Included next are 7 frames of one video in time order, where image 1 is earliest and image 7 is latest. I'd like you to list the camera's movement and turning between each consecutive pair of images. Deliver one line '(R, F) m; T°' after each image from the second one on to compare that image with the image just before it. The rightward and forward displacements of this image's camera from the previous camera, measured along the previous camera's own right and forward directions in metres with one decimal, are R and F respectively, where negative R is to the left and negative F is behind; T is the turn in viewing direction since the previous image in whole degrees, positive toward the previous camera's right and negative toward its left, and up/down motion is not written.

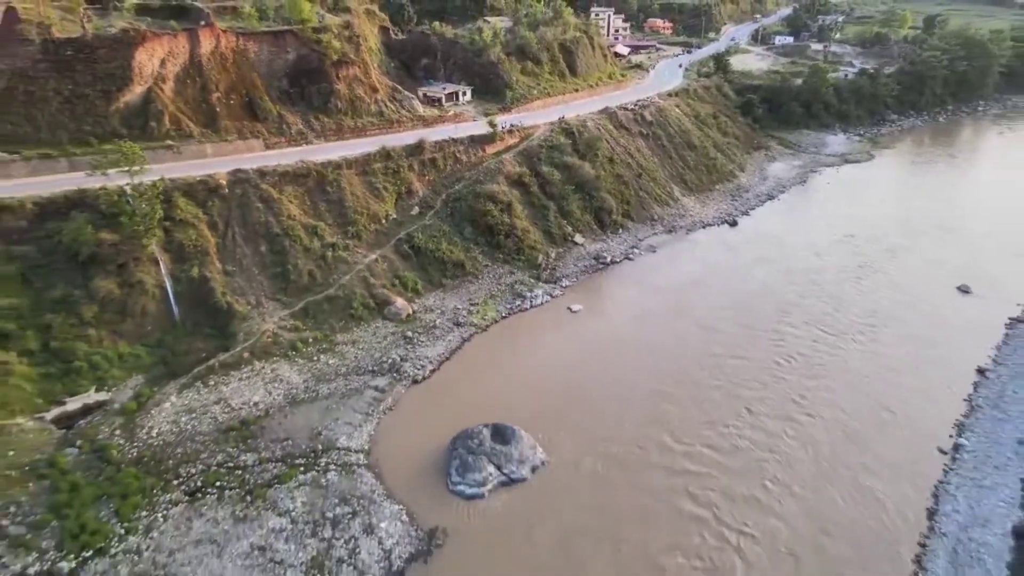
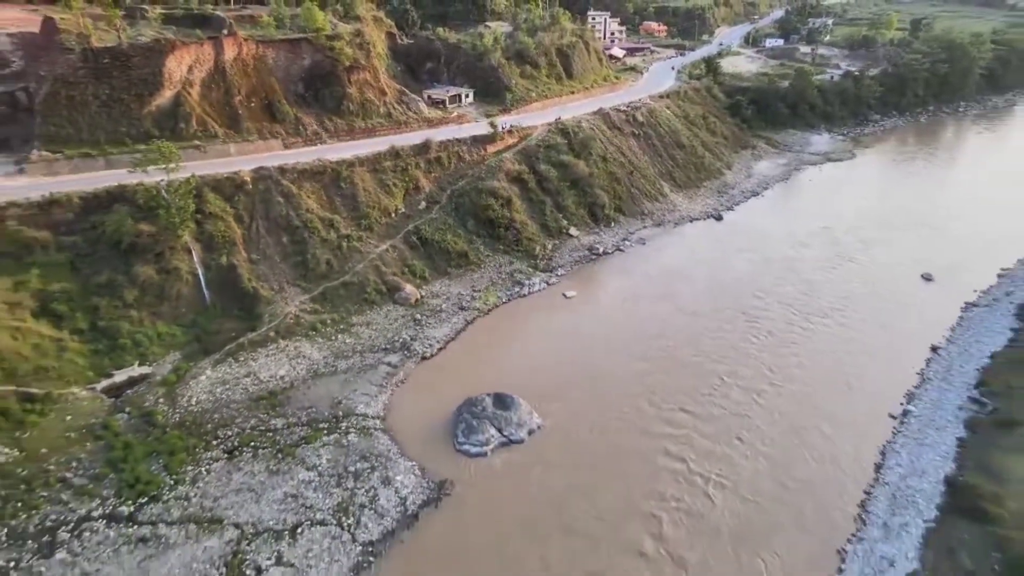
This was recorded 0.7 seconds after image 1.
(0.0, -1.6) m; 0°
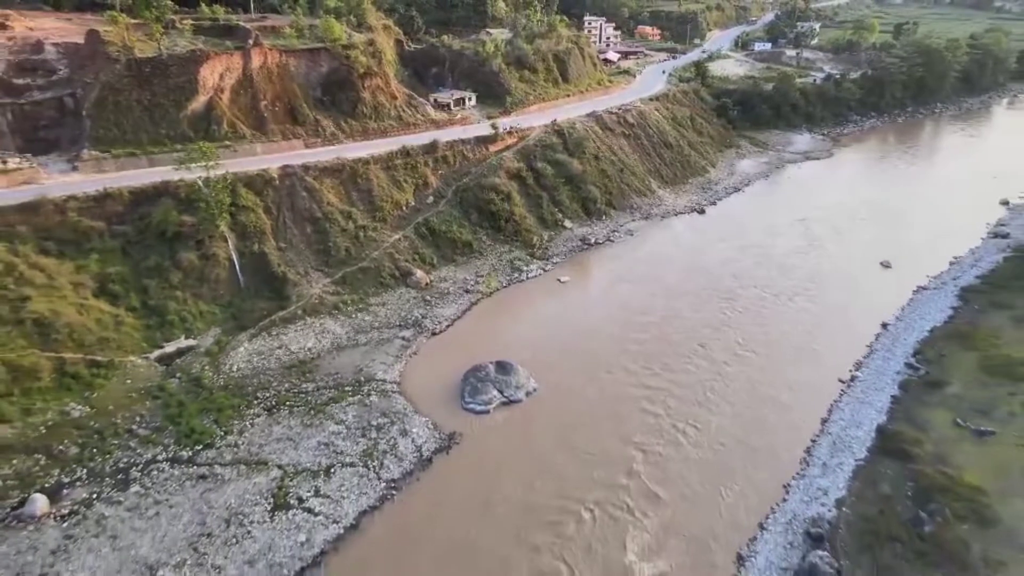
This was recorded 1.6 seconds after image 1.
(0.0, -2.2) m; 0°
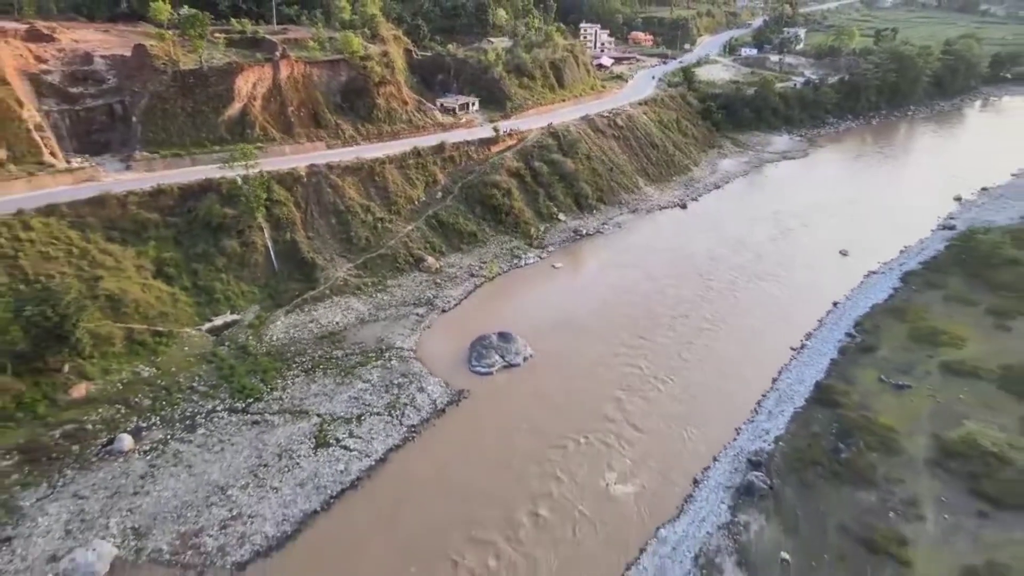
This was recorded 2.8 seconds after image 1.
(0.0, -2.9) m; 0°
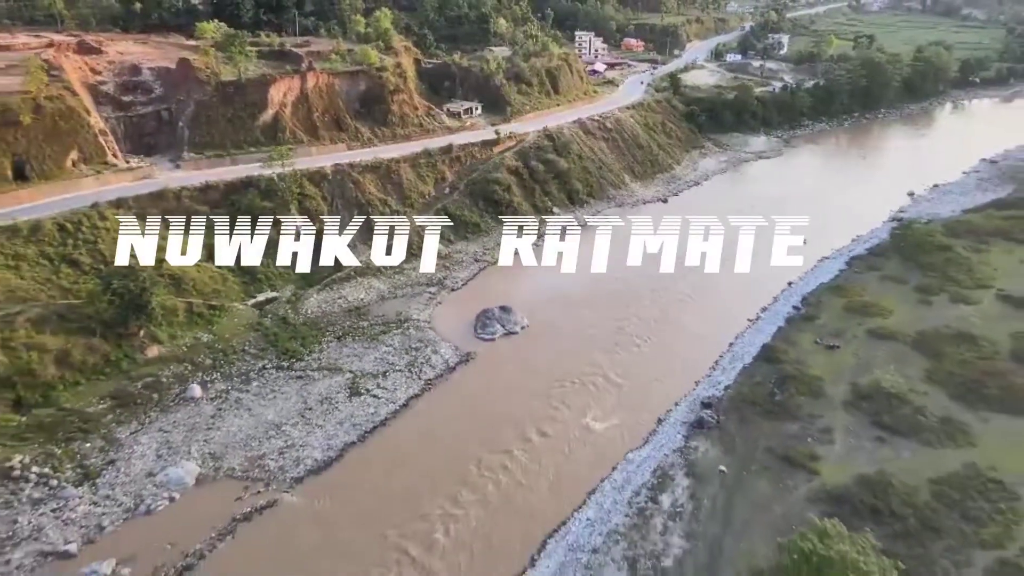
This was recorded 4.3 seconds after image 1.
(0.0, -3.5) m; 0°
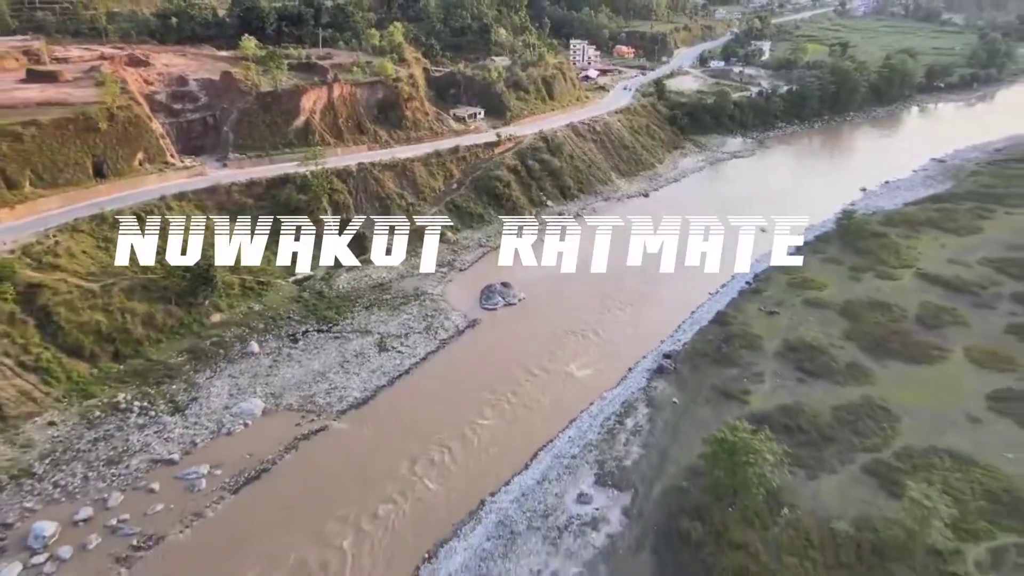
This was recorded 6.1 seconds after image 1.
(0.0, -4.5) m; 0°
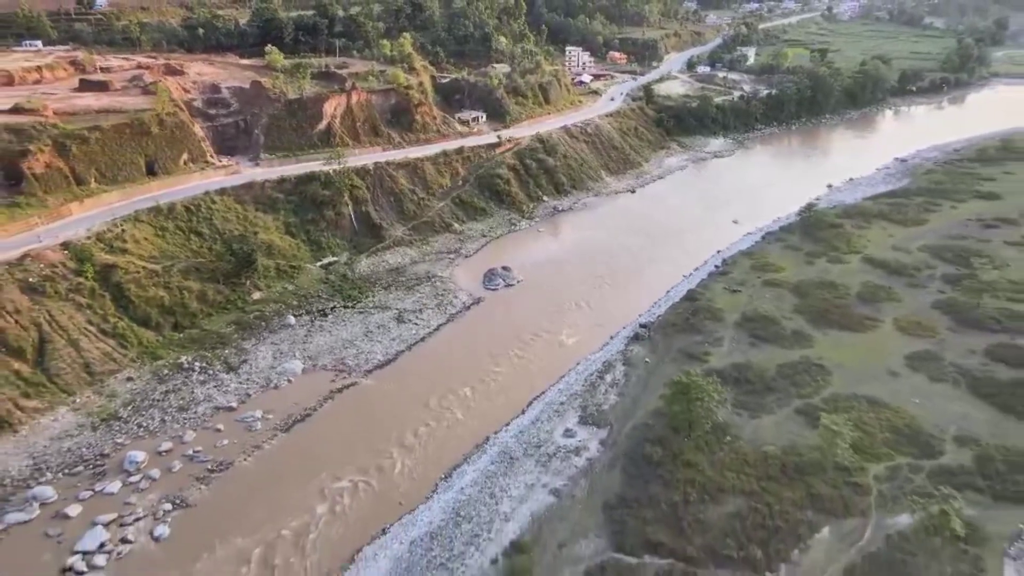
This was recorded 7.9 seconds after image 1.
(0.0, -4.1) m; 0°
